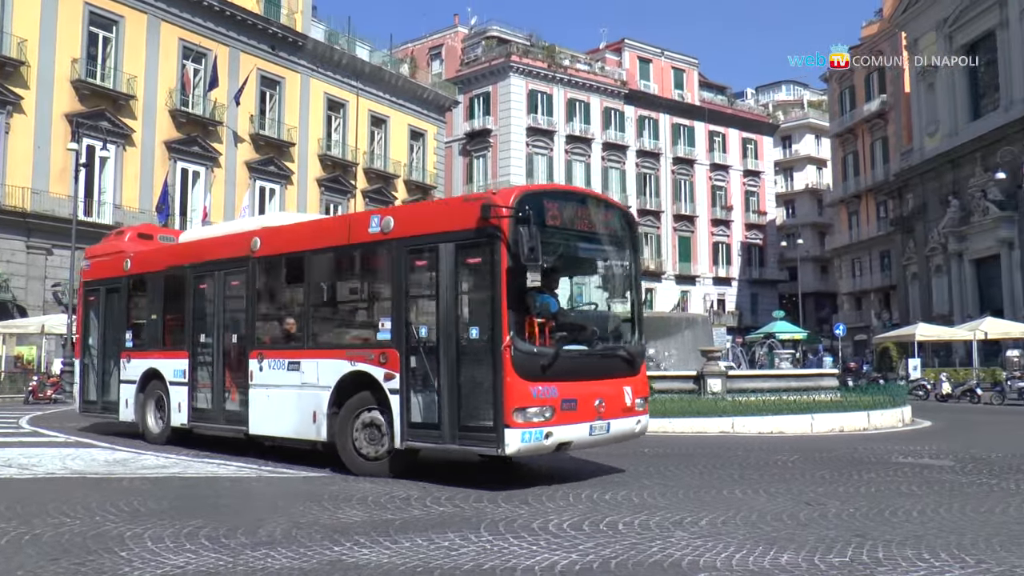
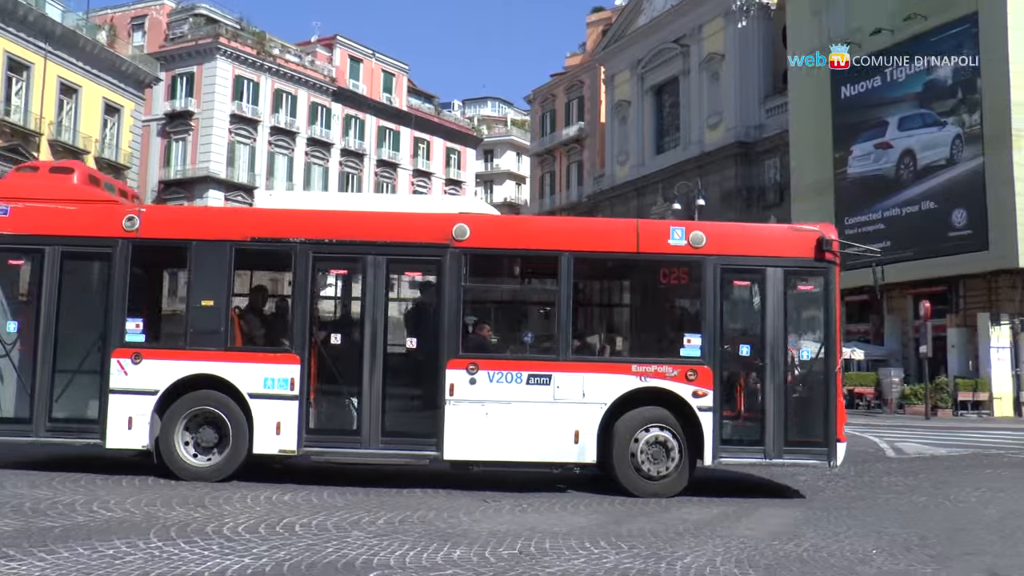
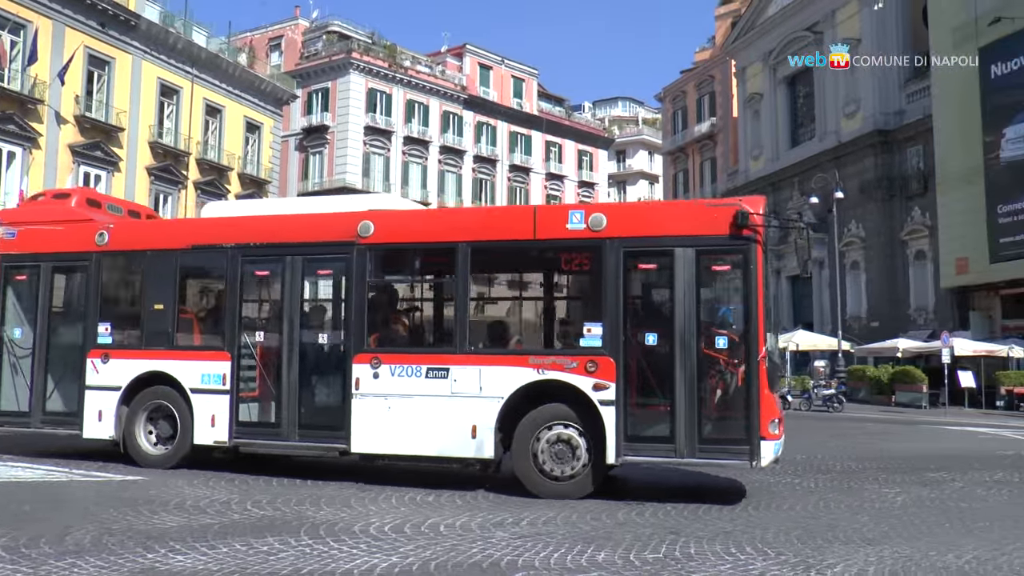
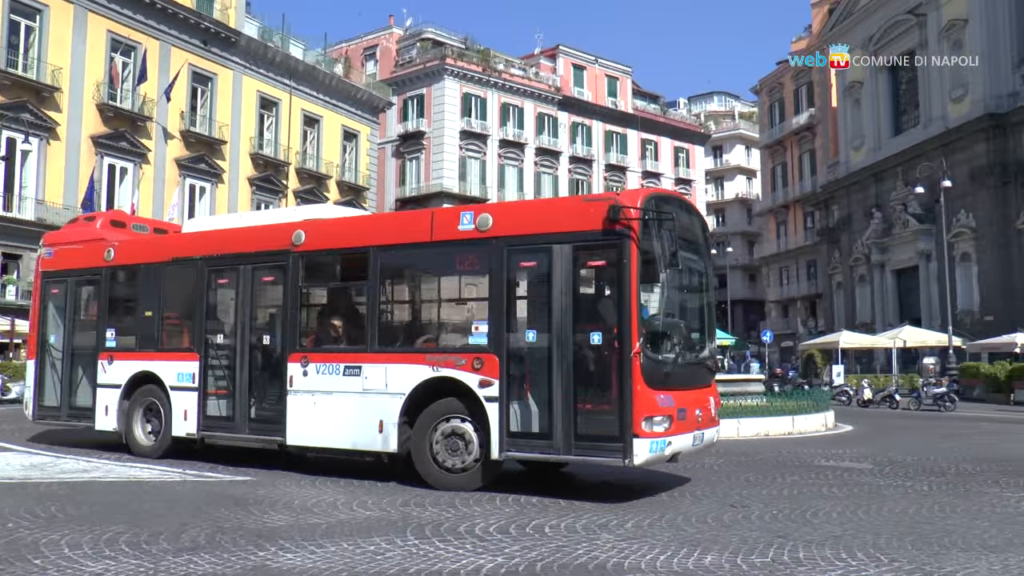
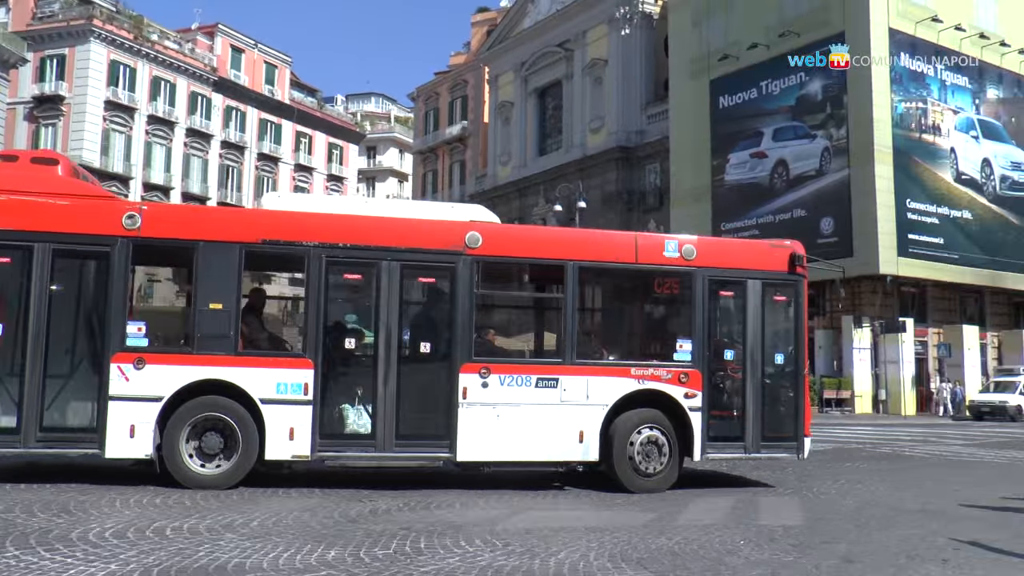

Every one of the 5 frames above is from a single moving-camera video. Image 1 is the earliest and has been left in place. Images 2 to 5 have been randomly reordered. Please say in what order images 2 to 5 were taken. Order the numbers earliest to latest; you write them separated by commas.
4, 3, 2, 5
